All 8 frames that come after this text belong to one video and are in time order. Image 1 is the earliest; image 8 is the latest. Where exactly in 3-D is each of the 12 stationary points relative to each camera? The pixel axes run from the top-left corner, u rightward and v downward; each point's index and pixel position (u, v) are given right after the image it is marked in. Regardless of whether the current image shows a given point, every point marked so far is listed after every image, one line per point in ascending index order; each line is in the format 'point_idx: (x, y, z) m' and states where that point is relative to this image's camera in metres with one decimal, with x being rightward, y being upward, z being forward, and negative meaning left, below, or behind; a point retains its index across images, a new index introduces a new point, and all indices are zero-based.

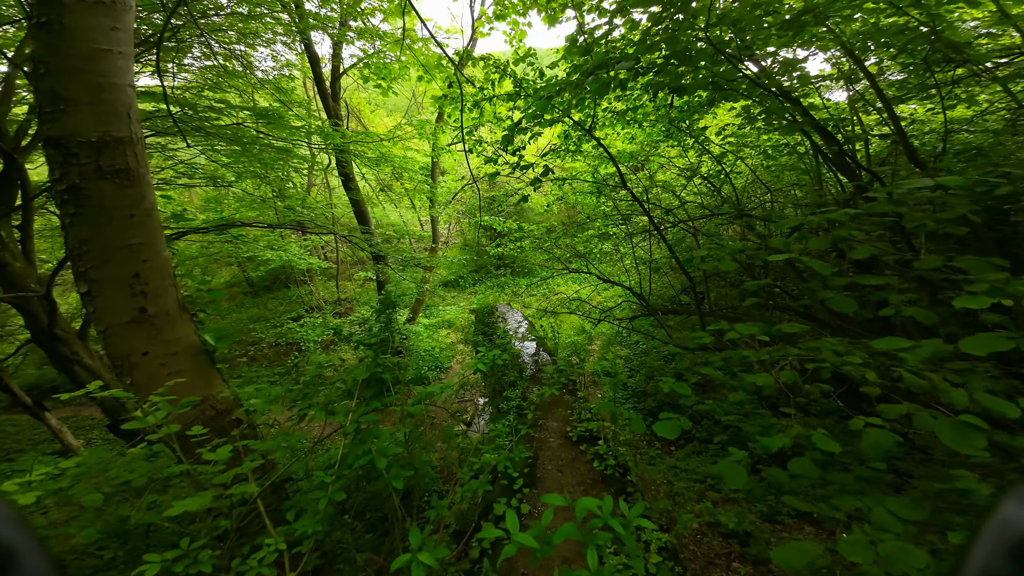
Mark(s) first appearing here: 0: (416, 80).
0: (-1.6, +3.4, +5.5) m
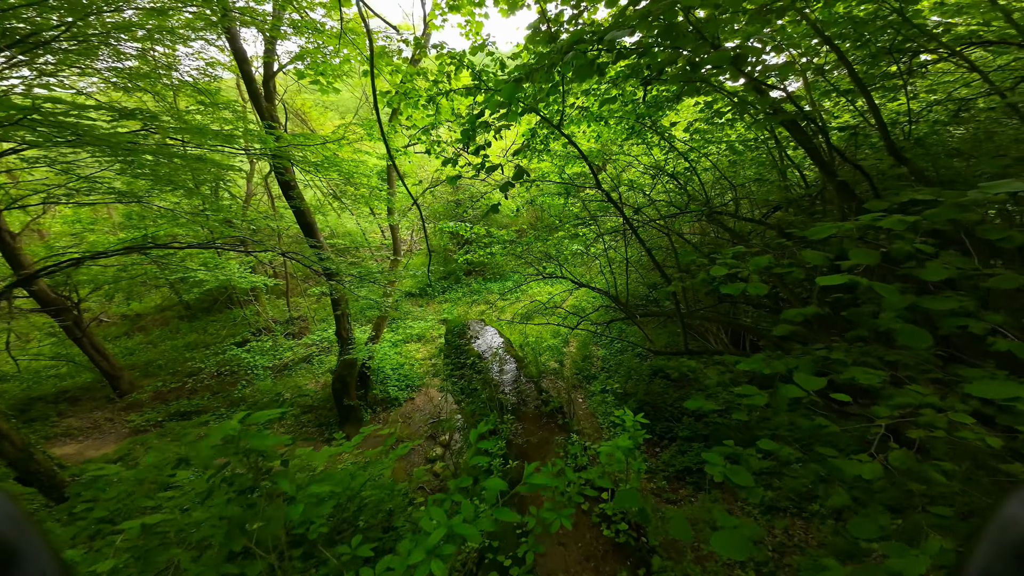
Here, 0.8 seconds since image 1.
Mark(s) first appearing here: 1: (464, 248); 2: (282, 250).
0: (-2.2, +3.2, +5.0) m
1: (-1.2, +0.9, +8.0) m
2: (-3.8, +0.6, +5.5) m
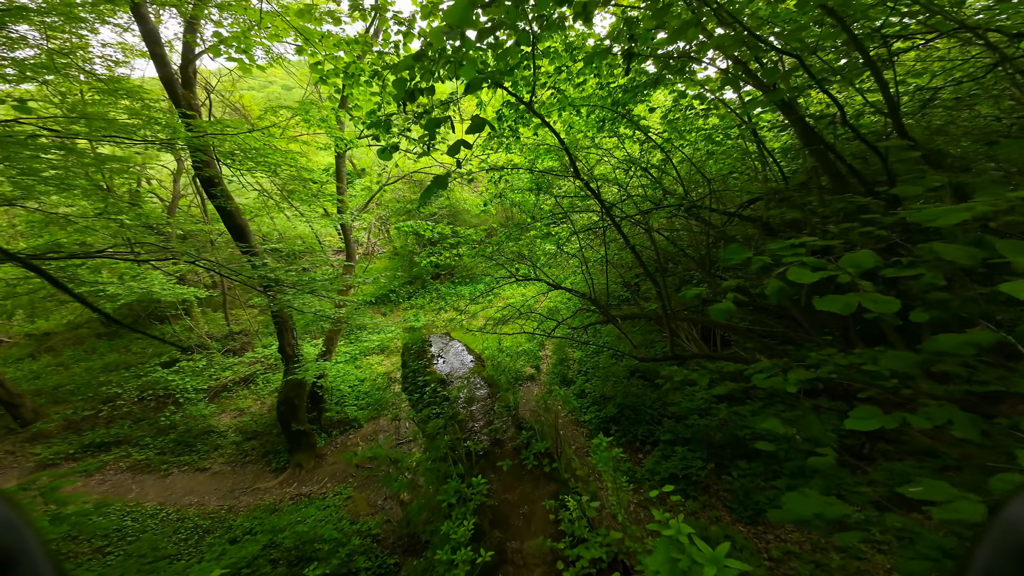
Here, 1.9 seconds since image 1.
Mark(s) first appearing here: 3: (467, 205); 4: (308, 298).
0: (-2.7, +3.1, +4.3) m
1: (-2.0, +0.8, +7.4) m
2: (-4.3, +0.4, +4.7) m
3: (-1.1, +2.0, +7.9) m
4: (-3.4, -0.1, +5.7) m
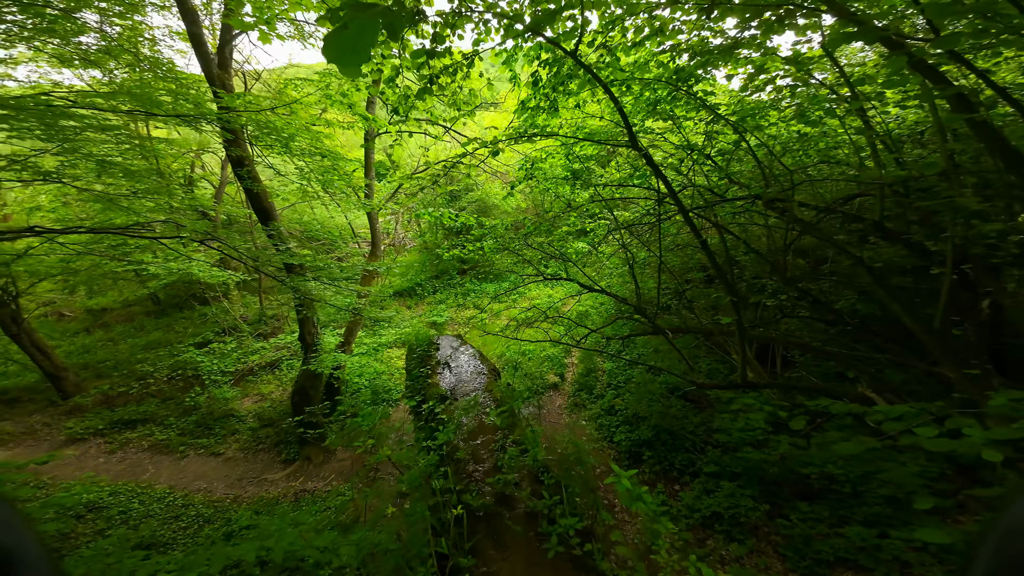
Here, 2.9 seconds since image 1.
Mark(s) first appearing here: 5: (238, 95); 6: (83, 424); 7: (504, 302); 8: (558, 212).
0: (-2.2, +3.2, +4.1) m
1: (-1.3, +0.9, +7.1) m
2: (-3.9, +0.6, +4.6) m
3: (-0.4, +2.0, +7.6) m
4: (-3.0, 0.0, +5.6) m
5: (-3.8, +2.8, +4.6) m
6: (-8.1, -2.7, +6.2) m
7: (-0.1, -0.3, +6.2) m
8: (+0.6, +0.9, +3.9) m
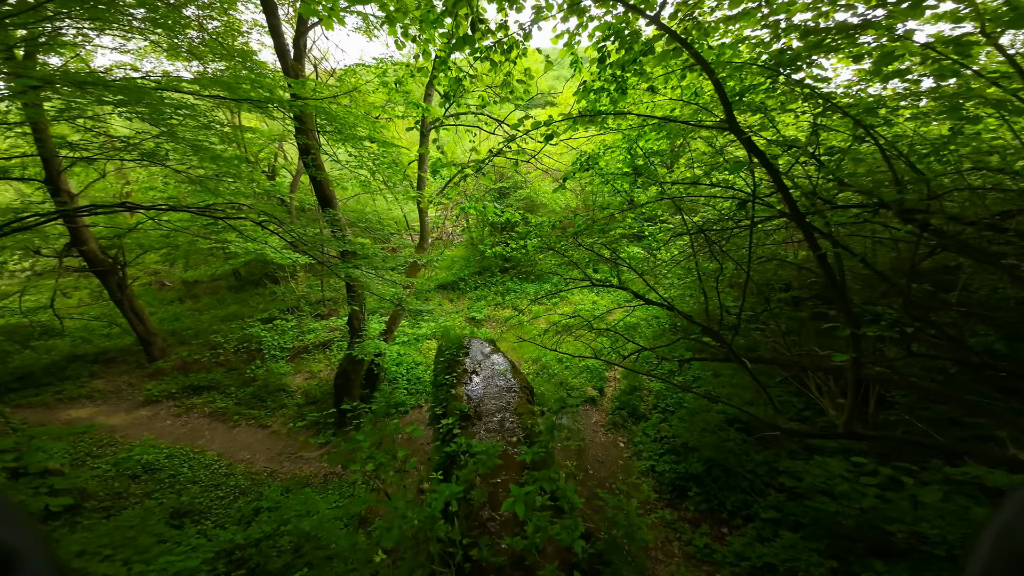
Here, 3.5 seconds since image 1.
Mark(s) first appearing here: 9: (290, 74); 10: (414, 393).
0: (-1.5, +3.3, +4.1) m
1: (-0.3, +1.0, +6.9) m
2: (-3.2, +0.9, +4.8) m
3: (+0.7, +2.0, +7.3) m
4: (-2.3, +0.2, +5.7) m
5: (-3.0, +3.0, +4.8) m
6: (-7.5, -2.1, +7.0) m
7: (+0.6, -0.3, +5.9) m
8: (+1.1, +0.8, +3.6) m
9: (-3.6, +3.5, +5.4) m
10: (-2.0, -2.2, +6.7) m
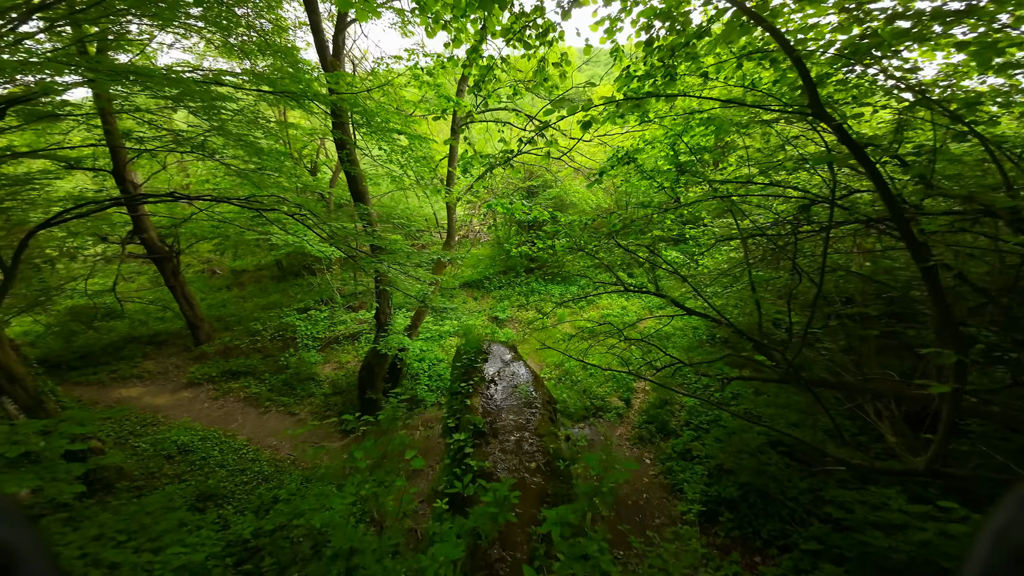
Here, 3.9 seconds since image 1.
0: (-1.1, +3.4, +4.0) m
1: (+0.2, +1.0, +6.8) m
2: (-2.8, +1.0, +4.9) m
3: (+1.4, +1.9, +7.0) m
4: (-1.8, +0.3, +5.7) m
5: (-2.5, +3.1, +4.9) m
6: (-7.0, -1.8, +7.5) m
7: (+1.1, -0.3, +5.6) m
8: (+1.4, +0.7, +3.3) m
9: (-3.1, +3.6, +5.6) m
10: (-1.6, -2.1, +6.7) m
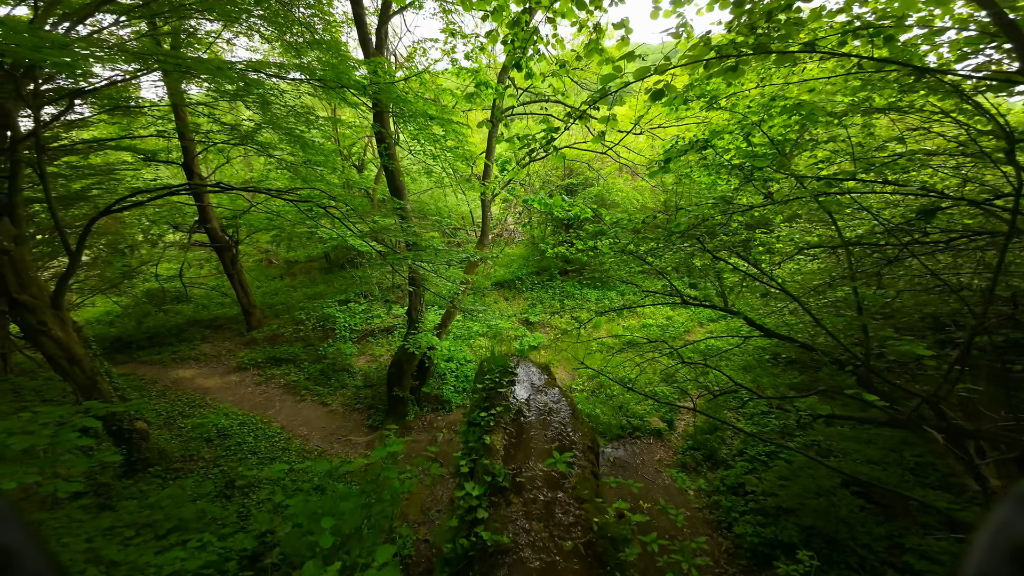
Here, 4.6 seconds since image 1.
0: (-0.5, +3.4, +3.8) m
1: (+1.0, +0.9, +6.4) m
2: (-2.3, +1.1, +4.9) m
3: (+2.1, +1.8, +6.5) m
4: (-1.2, +0.3, +5.6) m
5: (-1.9, +3.2, +4.9) m
6: (-6.2, -1.5, +8.0) m
7: (+1.6, -0.4, +5.2) m
8: (+1.7, +0.6, +2.9) m
9: (-2.4, +3.7, +5.6) m
10: (-0.9, -2.1, +6.6) m
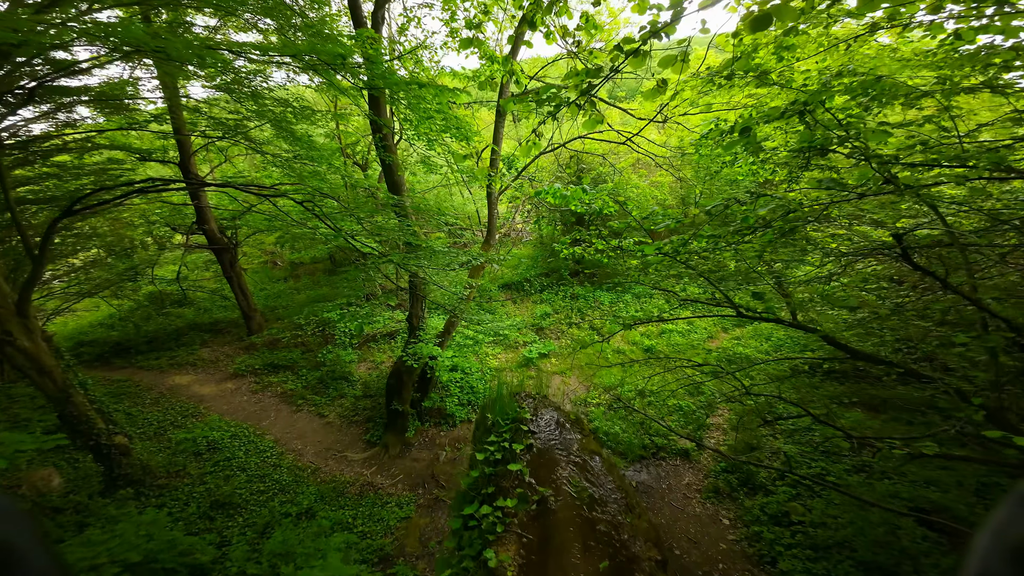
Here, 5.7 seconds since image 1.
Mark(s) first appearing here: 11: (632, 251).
0: (-0.4, +3.3, +3.4) m
1: (+1.1, +0.9, +6.0) m
2: (-2.2, +1.0, +4.6) m
3: (+2.3, +1.8, +6.1) m
4: (-1.1, +0.3, +5.2) m
5: (-1.8, +3.1, +4.5) m
6: (-6.1, -1.6, +7.7) m
7: (+1.7, -0.5, +4.8) m
8: (+1.8, +0.6, +2.4) m
9: (-2.2, +3.7, +5.2) m
10: (-0.8, -2.1, +6.2) m
11: (+1.4, +0.5, +3.8) m
